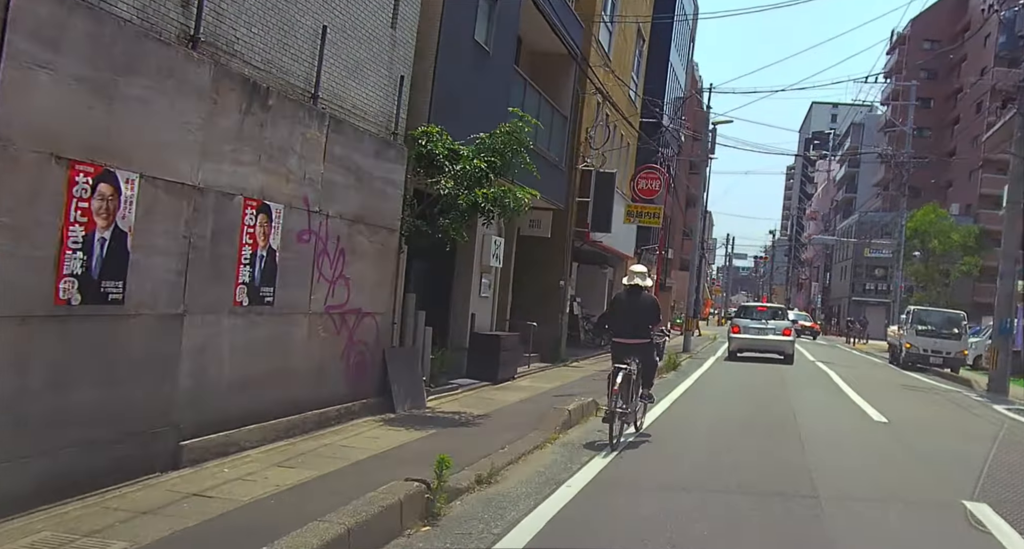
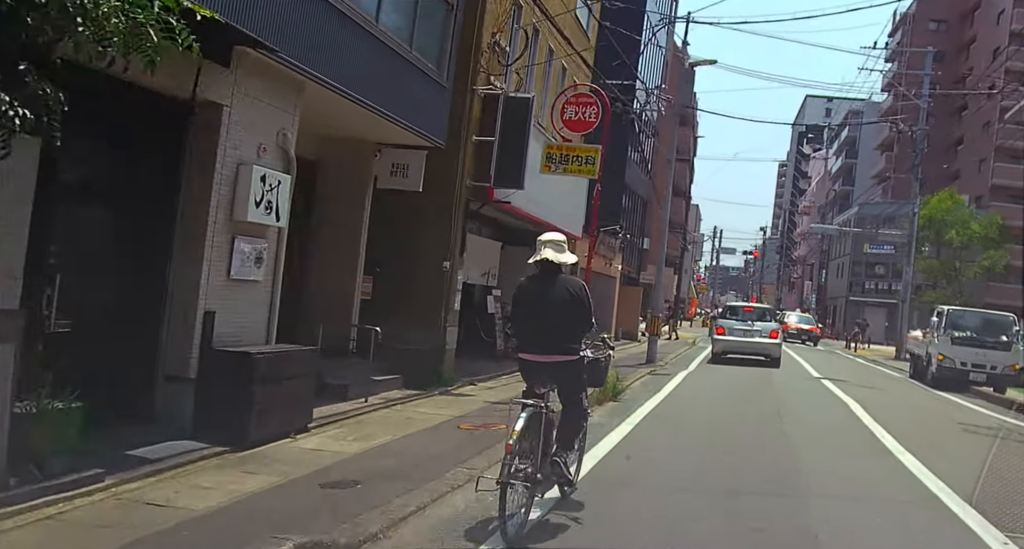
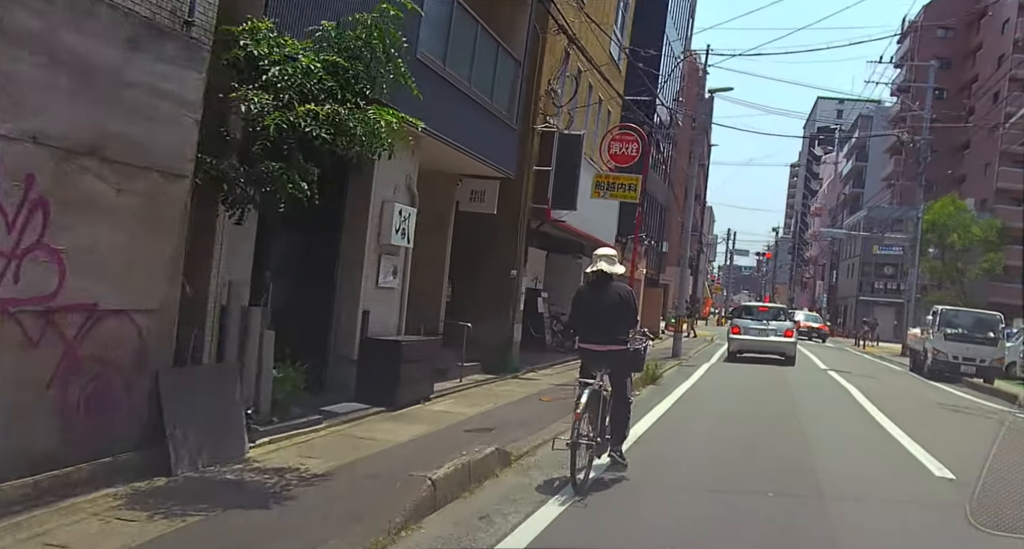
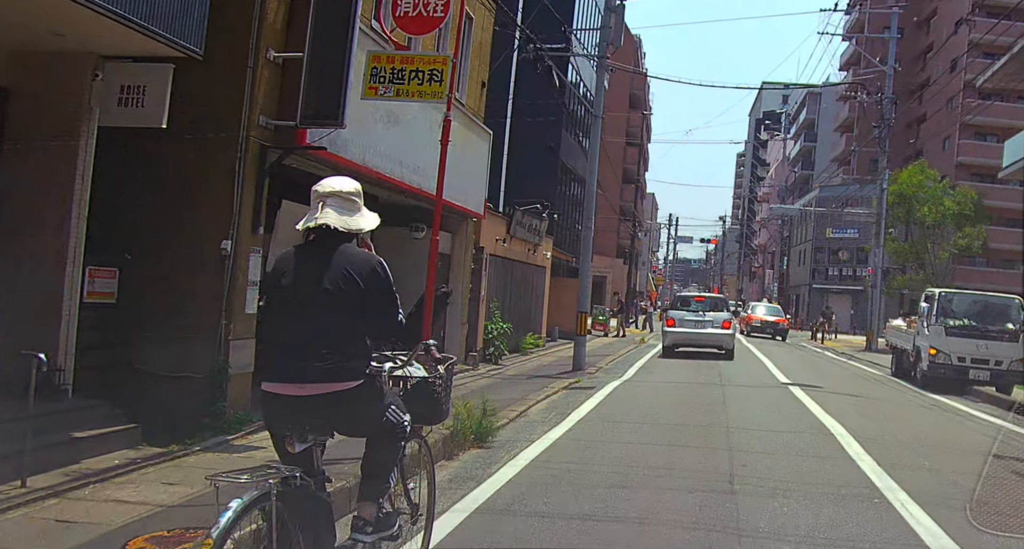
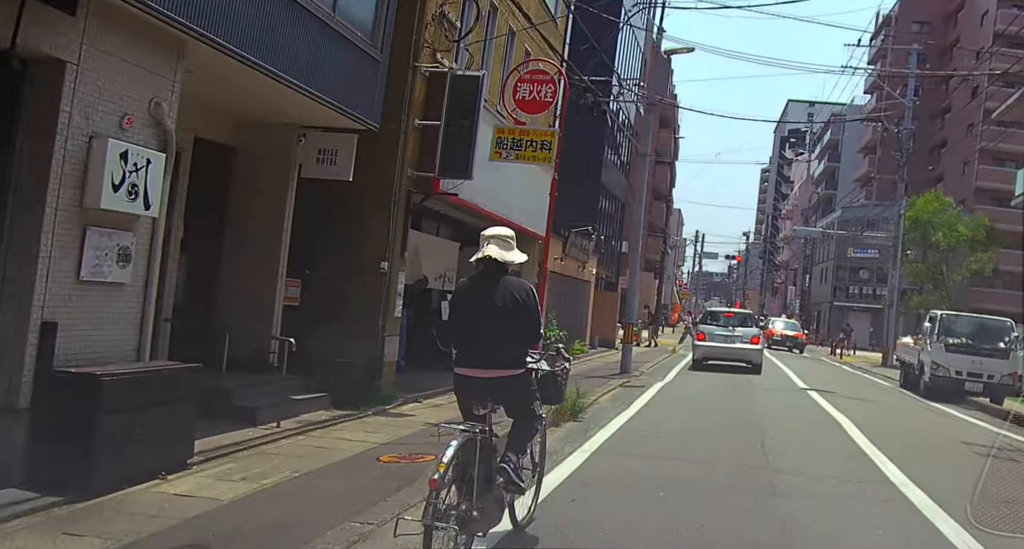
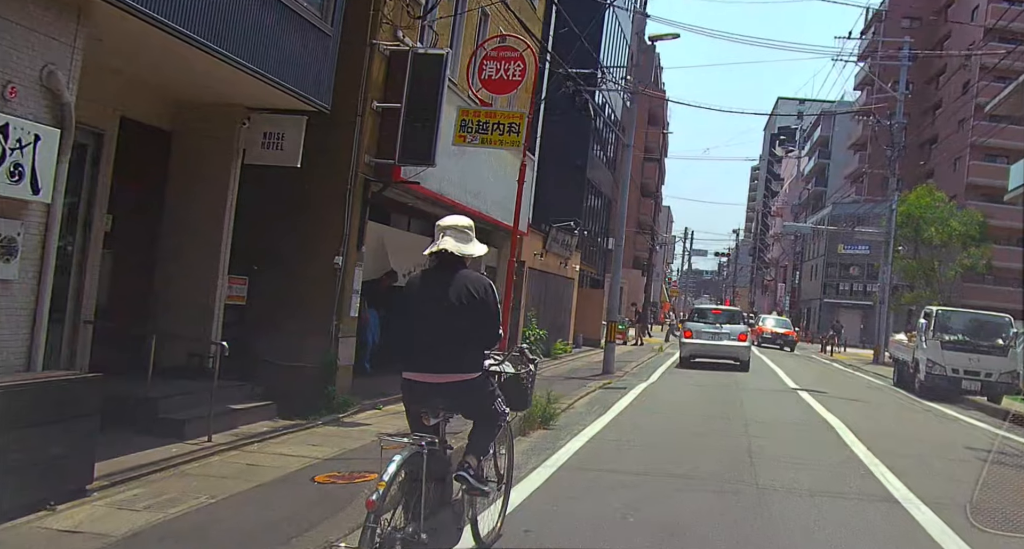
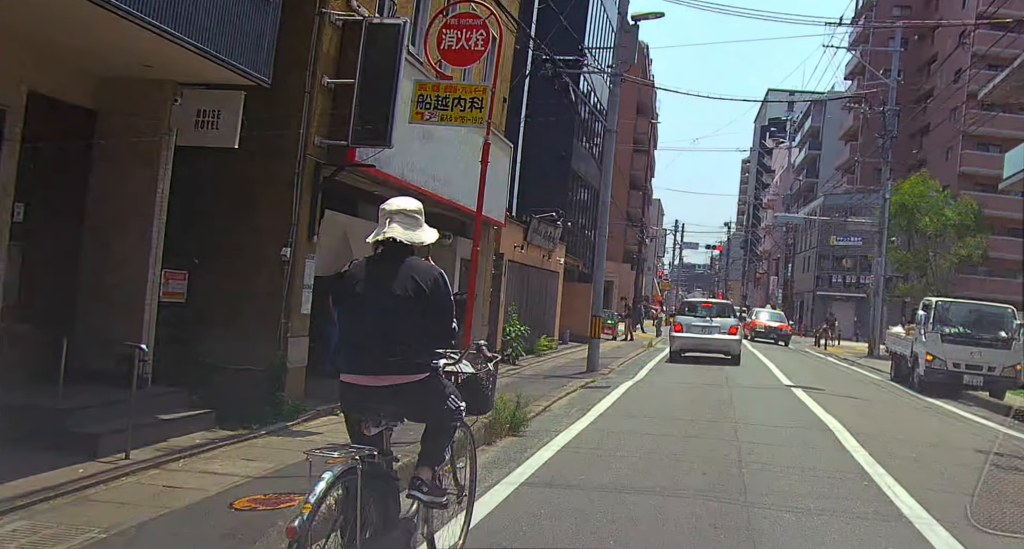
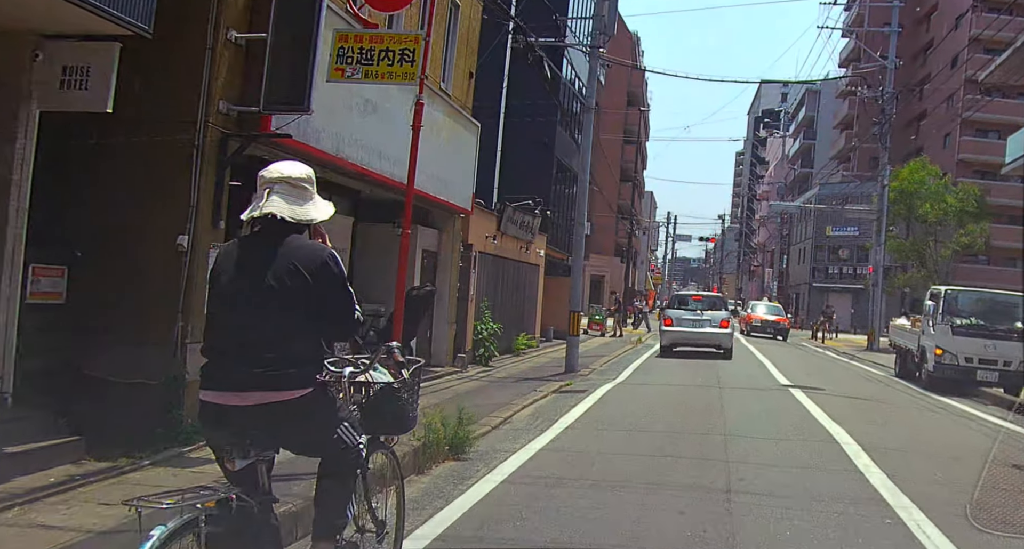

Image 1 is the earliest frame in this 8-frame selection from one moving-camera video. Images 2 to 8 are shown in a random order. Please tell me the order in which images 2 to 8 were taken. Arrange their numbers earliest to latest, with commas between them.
3, 2, 5, 6, 7, 4, 8
